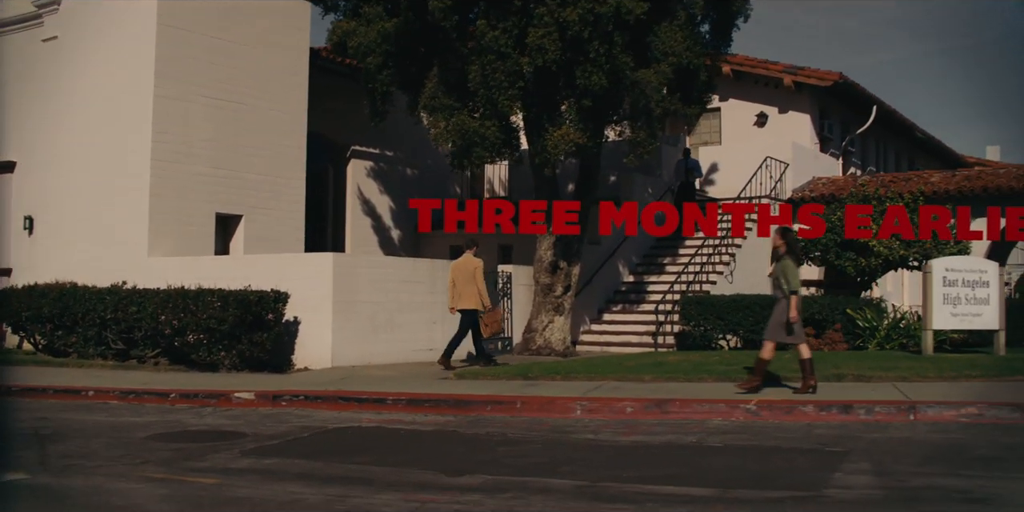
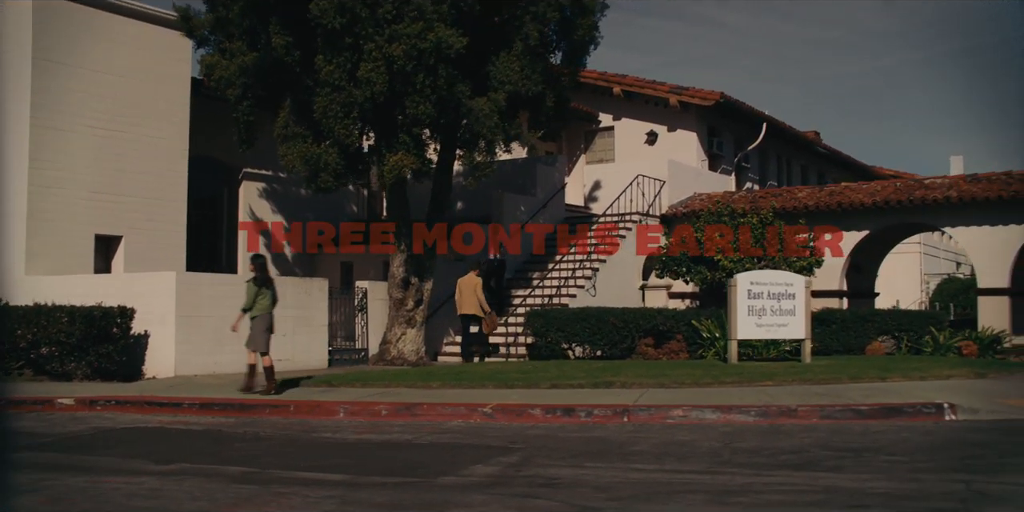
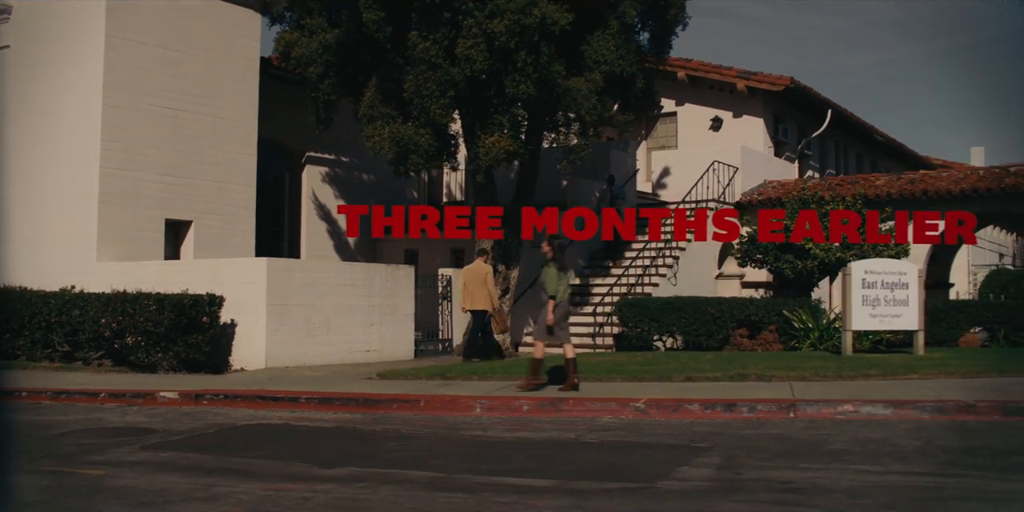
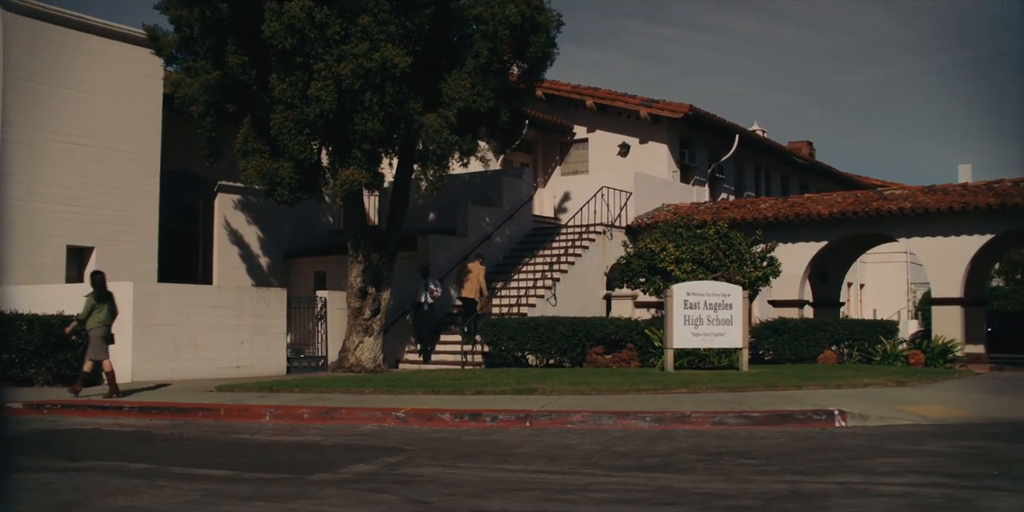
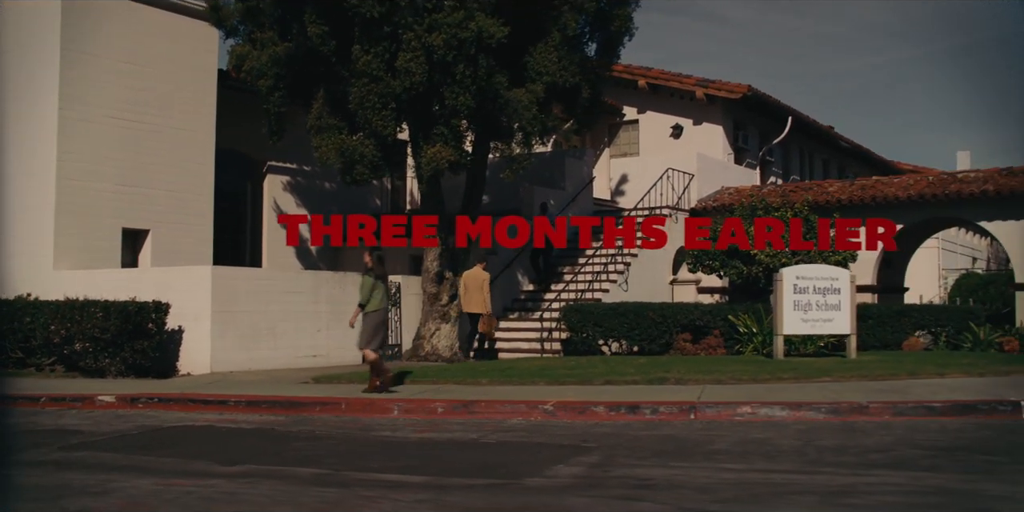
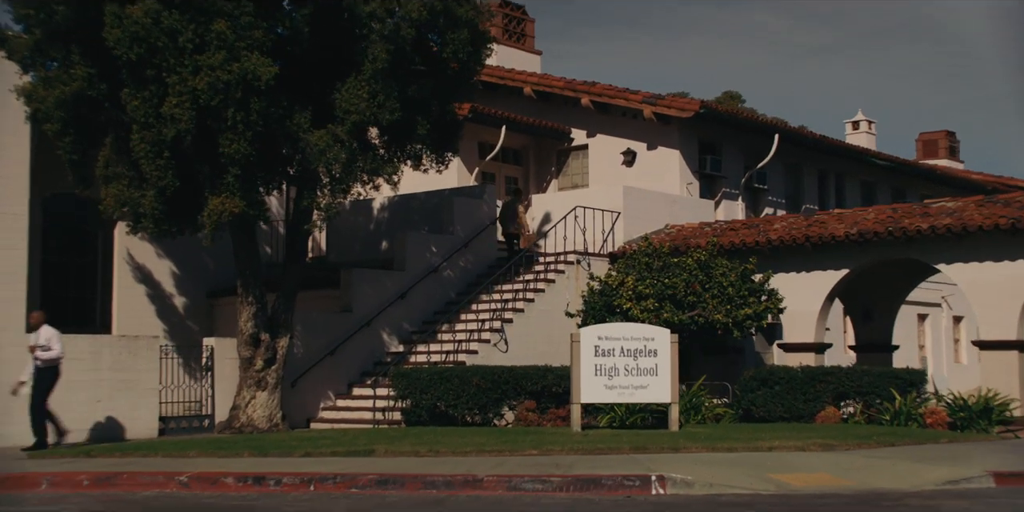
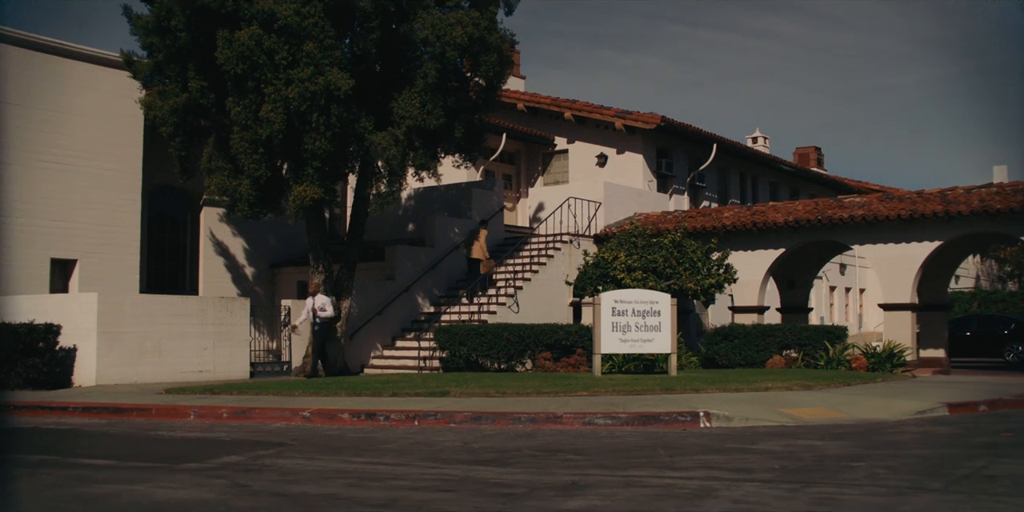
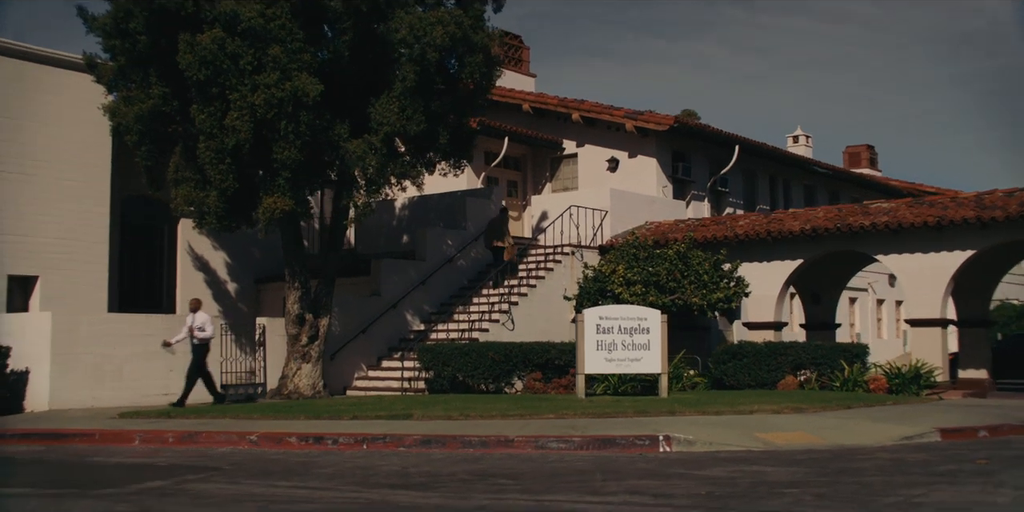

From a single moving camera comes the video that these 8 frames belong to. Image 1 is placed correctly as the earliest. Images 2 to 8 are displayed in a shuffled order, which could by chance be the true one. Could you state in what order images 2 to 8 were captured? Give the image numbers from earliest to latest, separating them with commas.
3, 5, 2, 4, 7, 8, 6
